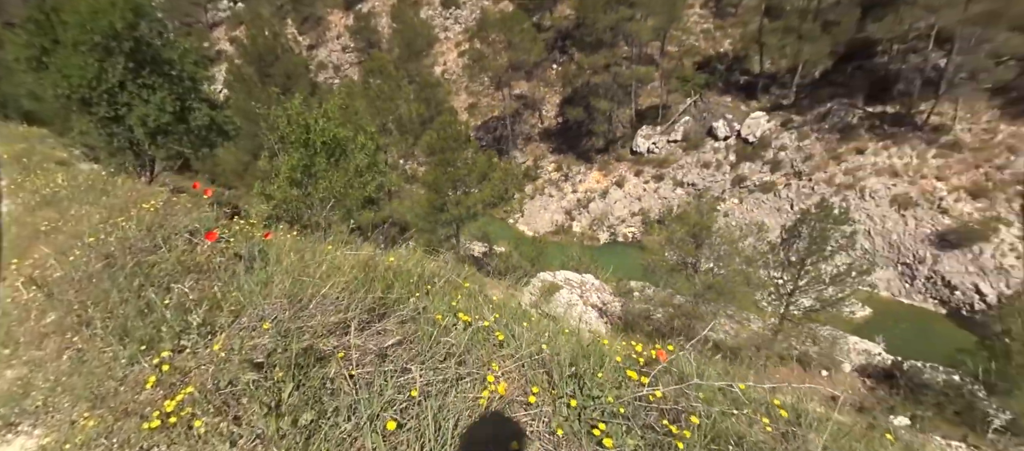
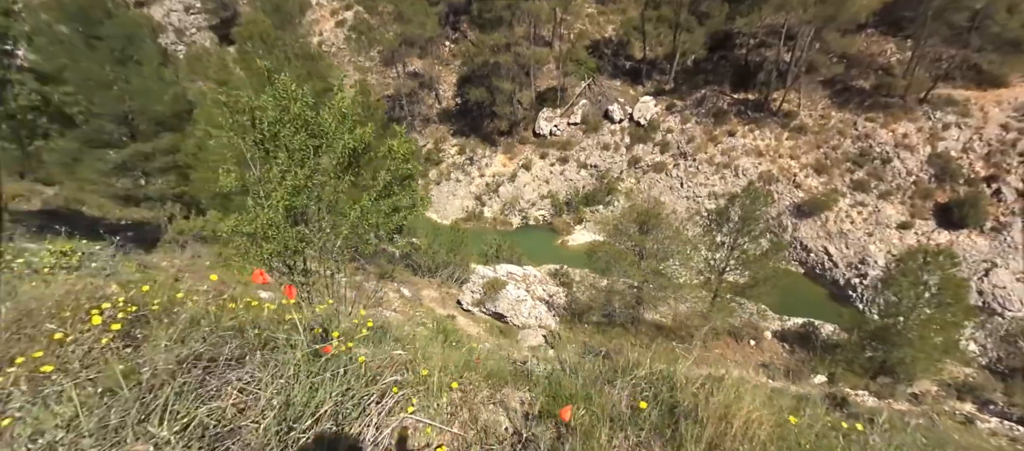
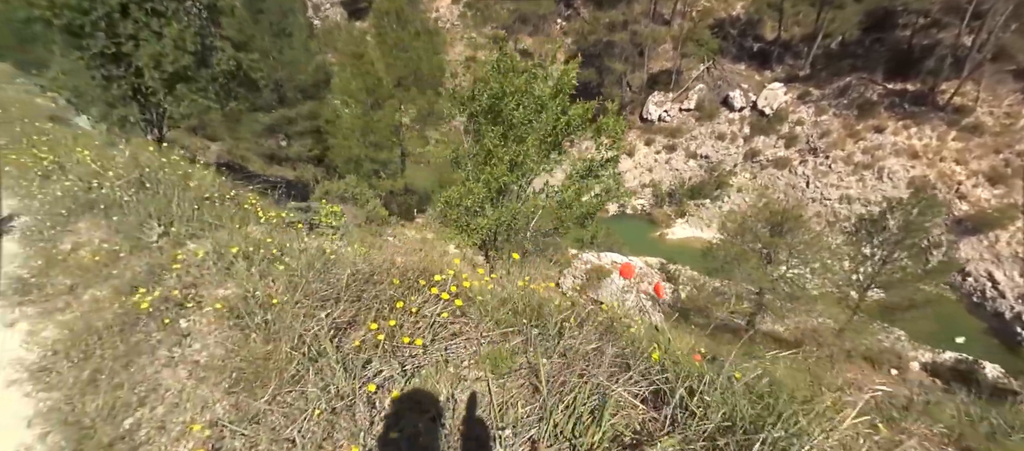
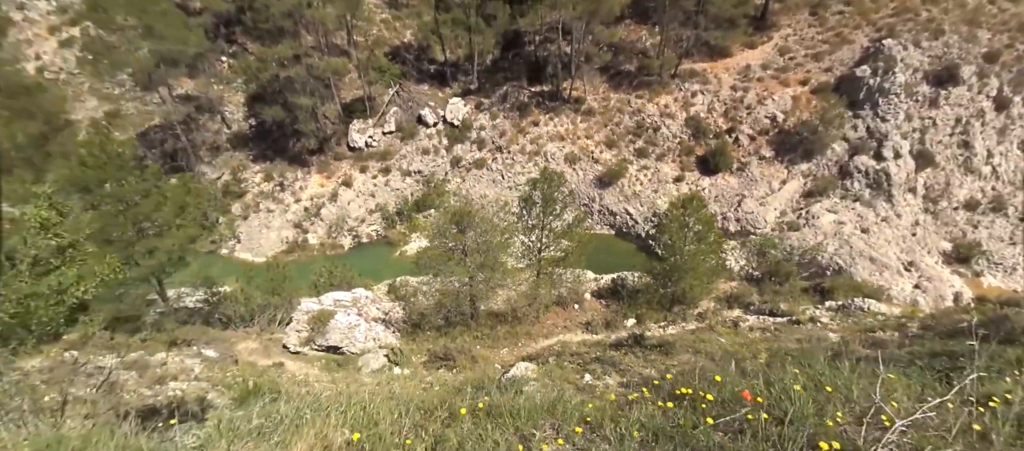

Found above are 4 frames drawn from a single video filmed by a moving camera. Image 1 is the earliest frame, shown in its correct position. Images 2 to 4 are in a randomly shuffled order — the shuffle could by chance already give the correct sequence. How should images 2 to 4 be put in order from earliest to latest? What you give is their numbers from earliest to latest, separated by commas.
4, 2, 3
